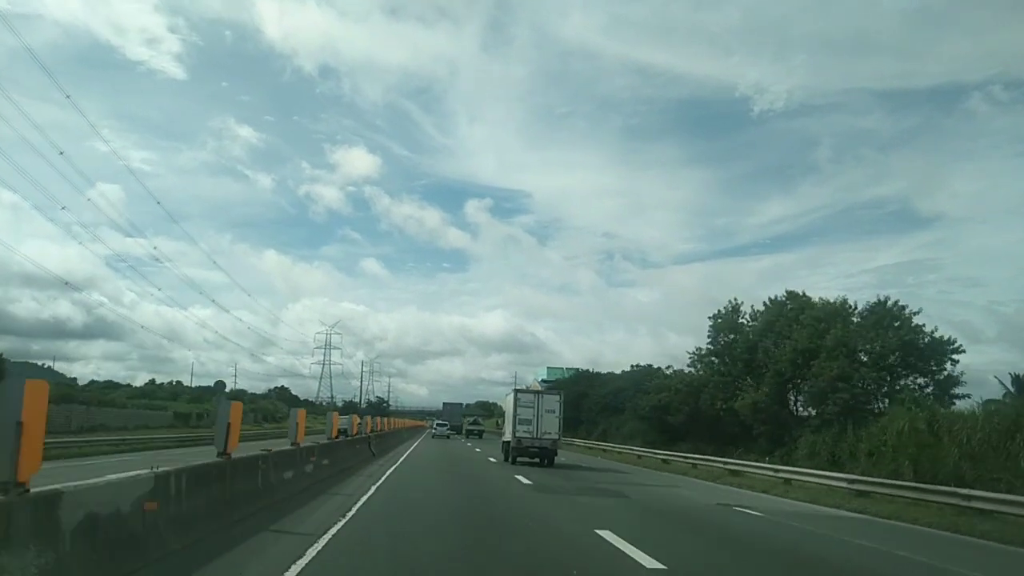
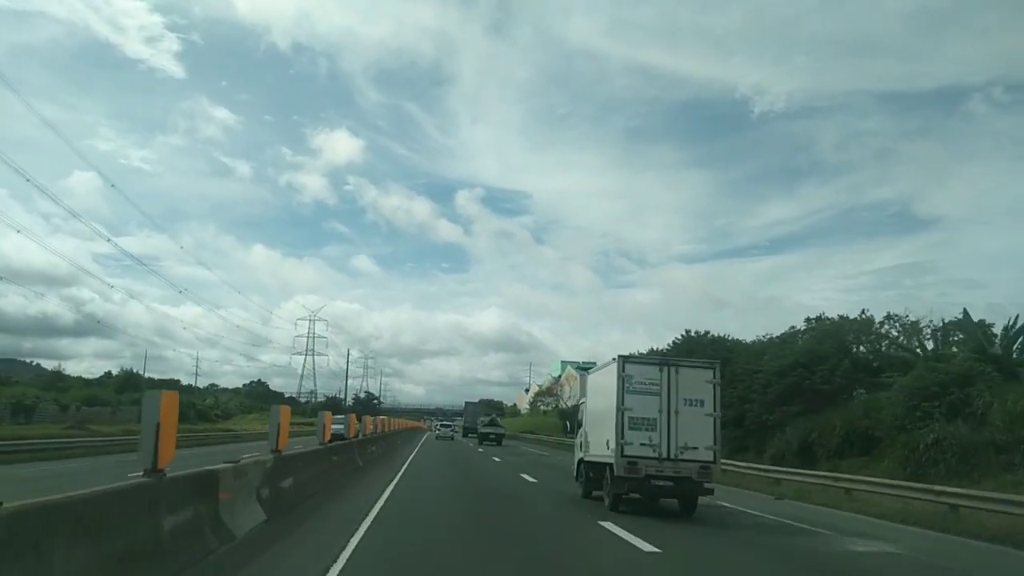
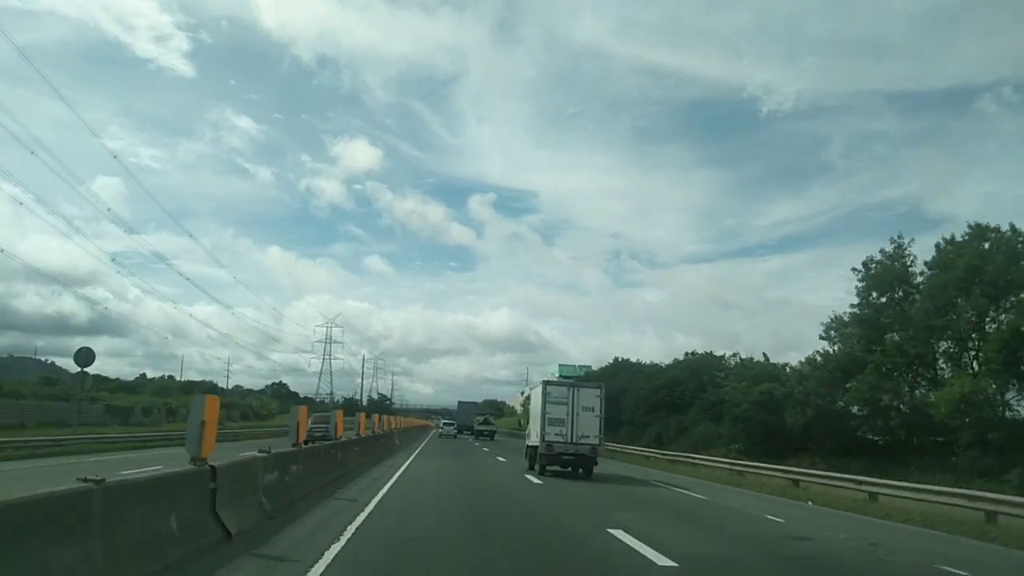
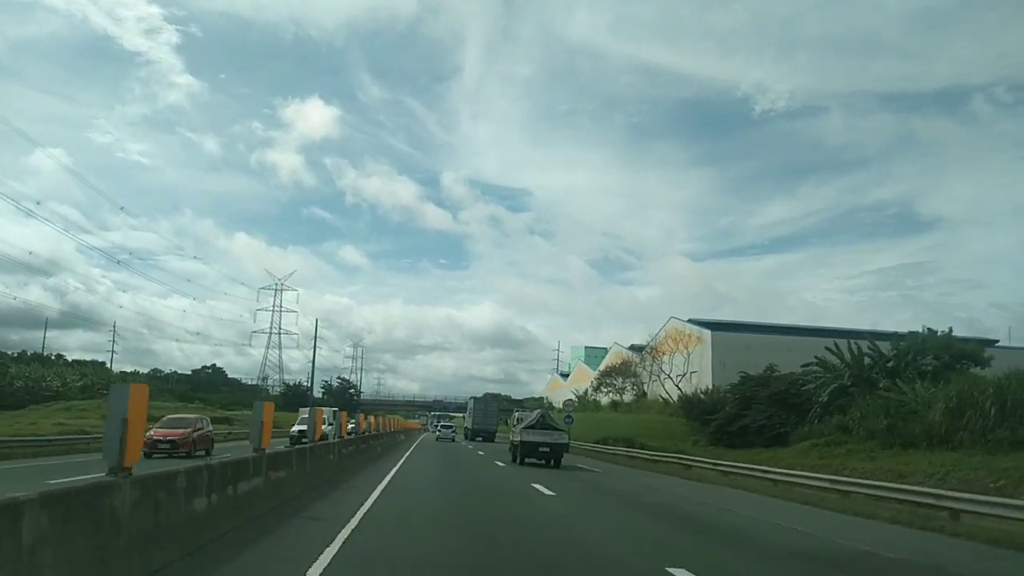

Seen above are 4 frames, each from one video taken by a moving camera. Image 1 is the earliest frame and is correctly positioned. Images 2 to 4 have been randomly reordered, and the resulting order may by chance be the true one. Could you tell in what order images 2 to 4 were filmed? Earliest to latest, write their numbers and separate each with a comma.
3, 2, 4
